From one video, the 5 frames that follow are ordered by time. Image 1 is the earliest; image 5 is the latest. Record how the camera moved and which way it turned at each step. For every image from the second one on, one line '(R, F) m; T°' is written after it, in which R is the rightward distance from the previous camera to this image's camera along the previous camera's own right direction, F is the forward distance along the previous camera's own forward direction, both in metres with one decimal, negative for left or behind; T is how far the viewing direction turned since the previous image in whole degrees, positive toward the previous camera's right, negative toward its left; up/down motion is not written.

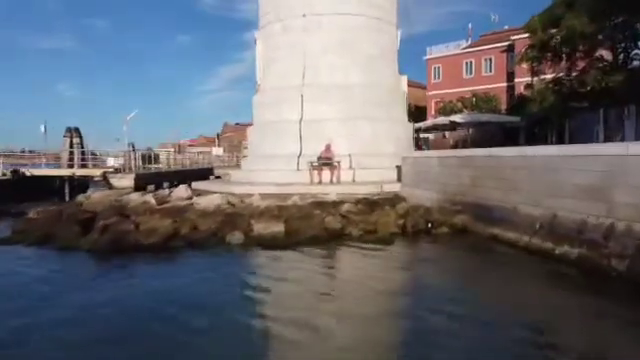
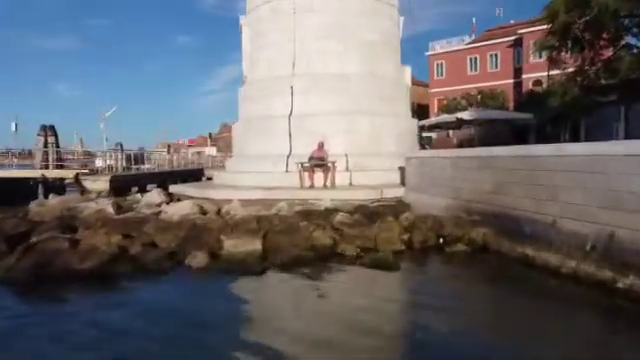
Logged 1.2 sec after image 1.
(+0.3, +2.6) m; 0°
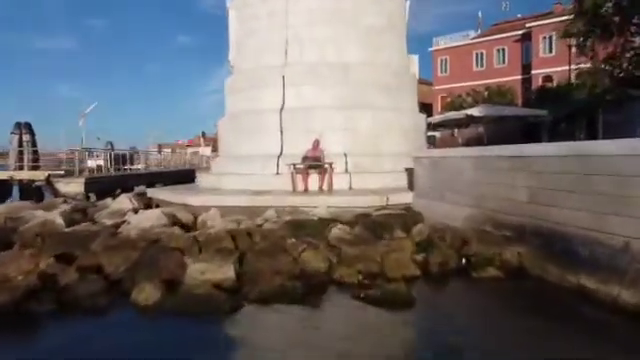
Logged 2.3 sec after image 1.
(+0.2, +2.4) m; 0°
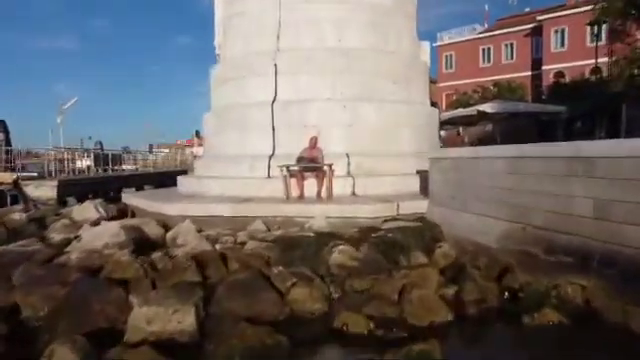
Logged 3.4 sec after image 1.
(+0.1, +2.3) m; 0°
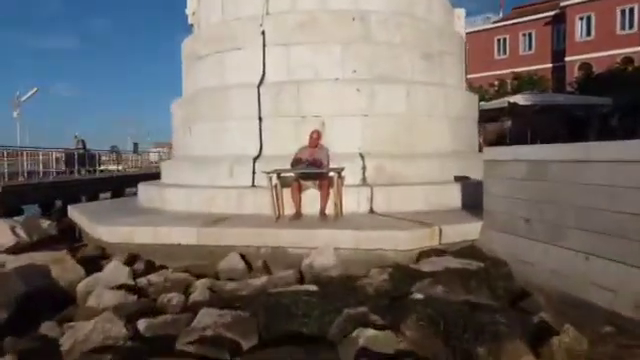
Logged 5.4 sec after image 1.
(-0.1, +3.8) m; 0°
